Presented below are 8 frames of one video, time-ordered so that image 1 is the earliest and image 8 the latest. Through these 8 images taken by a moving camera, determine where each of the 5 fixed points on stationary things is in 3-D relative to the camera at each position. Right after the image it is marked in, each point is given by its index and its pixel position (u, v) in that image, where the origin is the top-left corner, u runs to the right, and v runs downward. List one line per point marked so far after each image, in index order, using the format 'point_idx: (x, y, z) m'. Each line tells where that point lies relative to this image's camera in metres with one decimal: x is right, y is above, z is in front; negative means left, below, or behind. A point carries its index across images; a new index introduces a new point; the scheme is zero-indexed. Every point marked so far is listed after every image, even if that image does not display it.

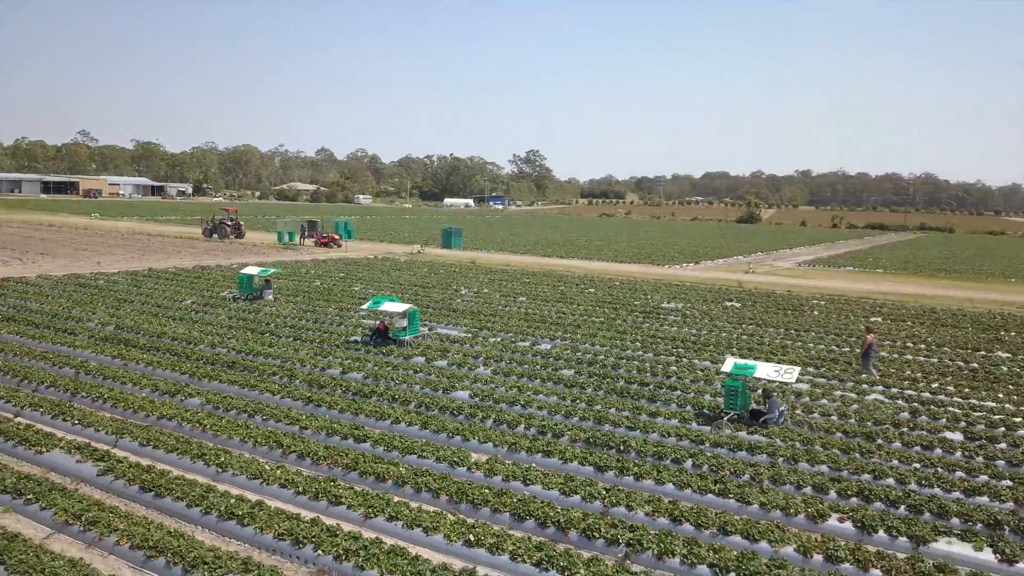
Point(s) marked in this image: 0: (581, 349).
0: (+1.6, -1.4, +18.8) m
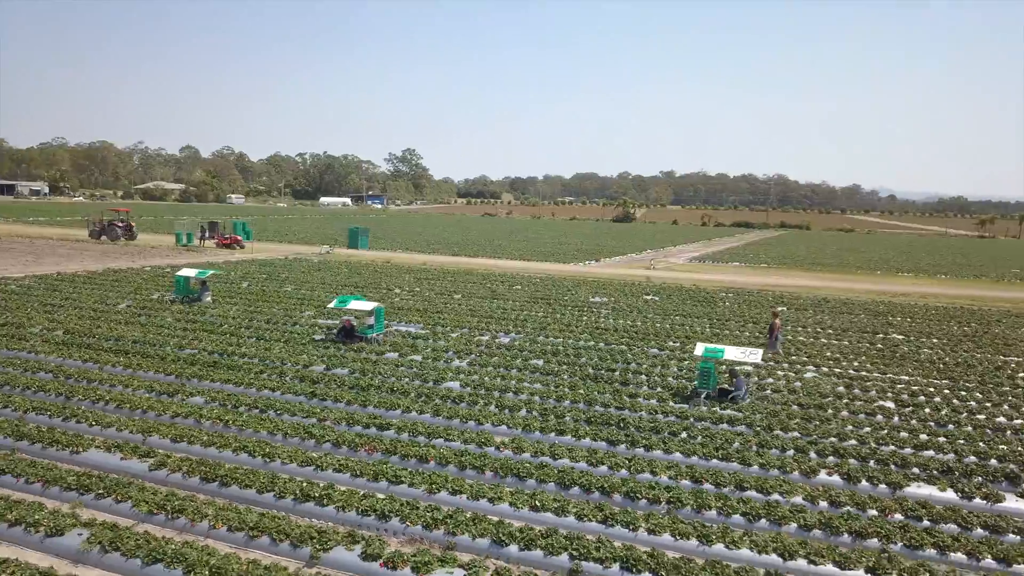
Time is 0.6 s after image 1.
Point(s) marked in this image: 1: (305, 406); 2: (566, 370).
0: (+0.6, -1.3, +20.0) m
1: (-3.4, -1.9, +13.4) m
2: (+1.1, -1.7, +17.0) m
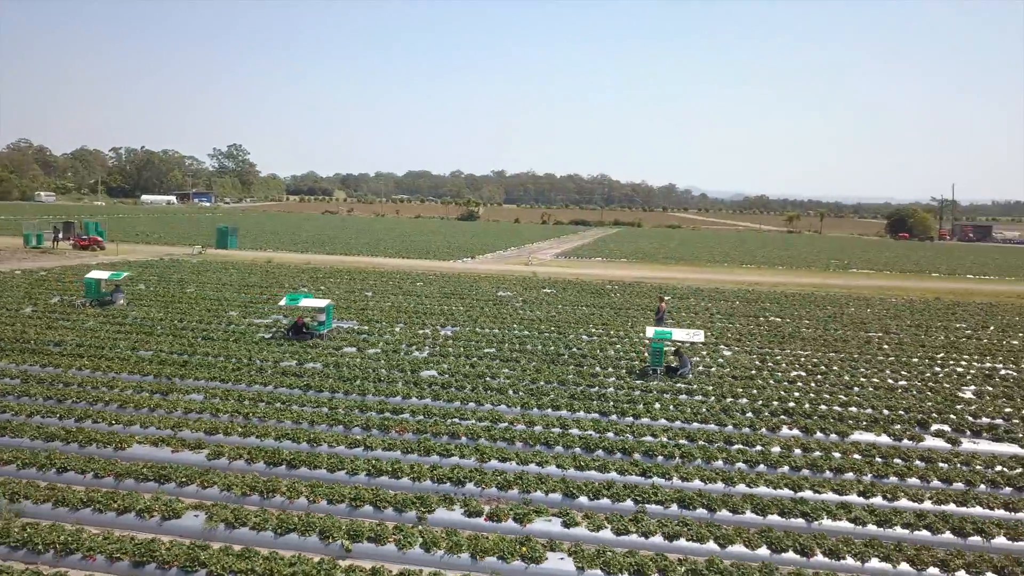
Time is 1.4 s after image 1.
0: (-0.9, -1.2, +21.4) m
1: (-3.5, -1.9, +14.1) m
2: (+0.2, -1.5, +18.6) m
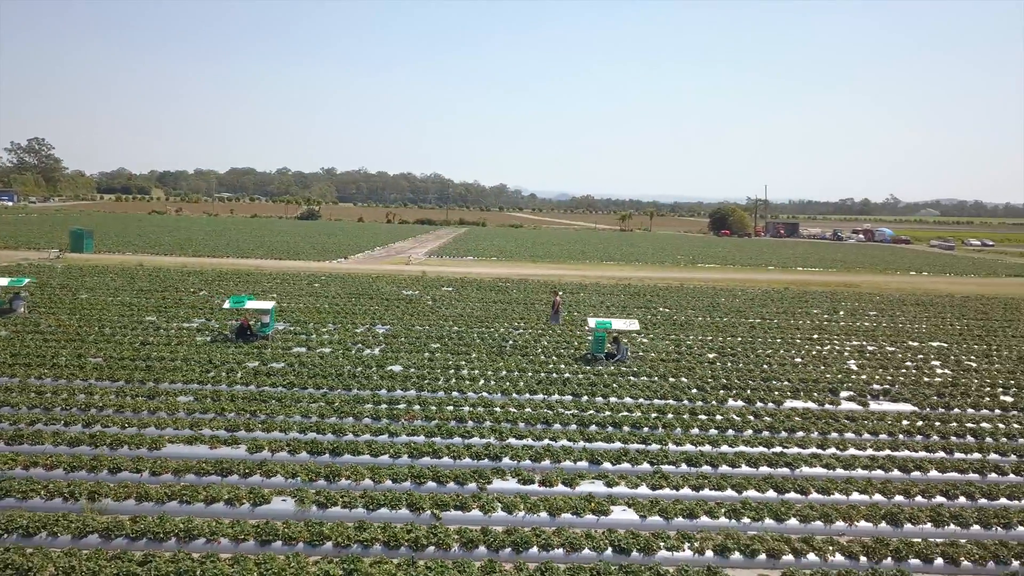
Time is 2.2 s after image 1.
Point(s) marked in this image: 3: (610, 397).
0: (-2.8, -1.1, +22.3) m
1: (-3.8, -1.9, +14.7) m
2: (-1.1, -1.5, +19.8) m
3: (+1.9, -2.0, +15.4) m
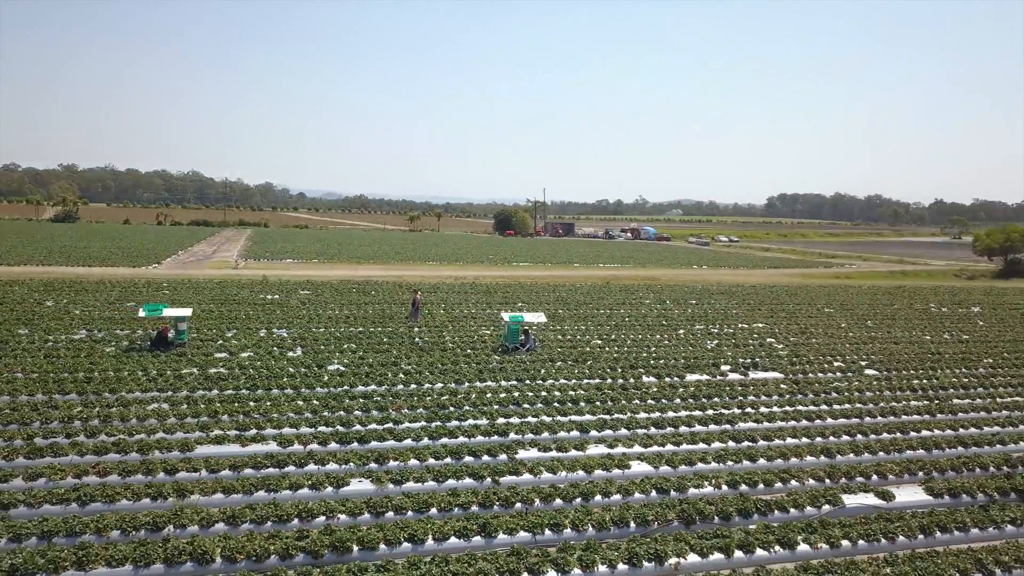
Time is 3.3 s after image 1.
0: (-5.6, -1.2, +22.9) m
1: (-4.5, -2.0, +15.2) m
2: (-3.3, -1.5, +20.9) m
3: (+0.8, -2.0, +17.5) m
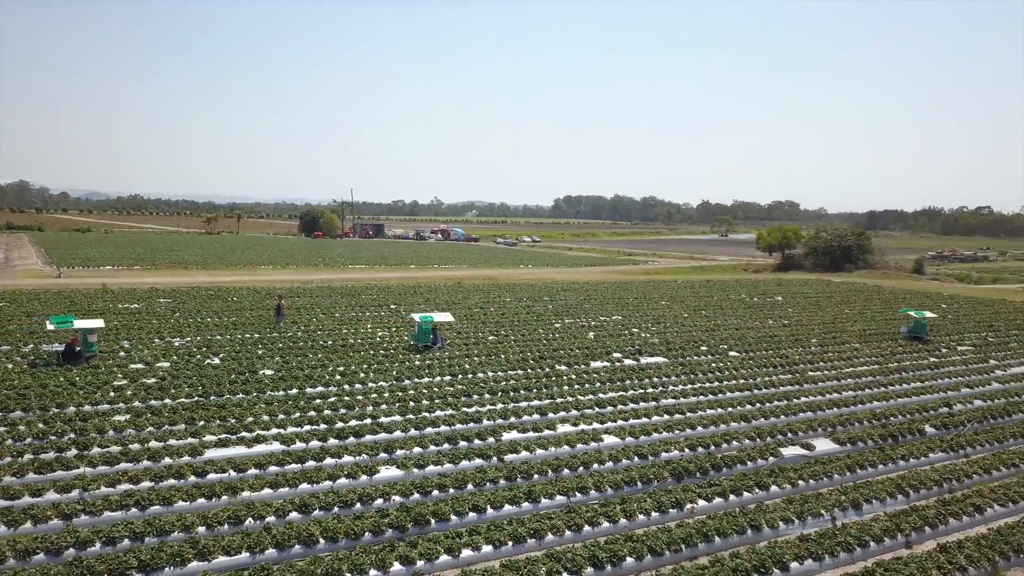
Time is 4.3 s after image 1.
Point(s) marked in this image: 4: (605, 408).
0: (-8.4, -1.4, +22.6) m
1: (-5.4, -2.1, +15.5) m
2: (-5.6, -1.6, +21.3) m
3: (-0.8, -2.0, +19.0) m
4: (+1.8, -2.3, +15.8) m
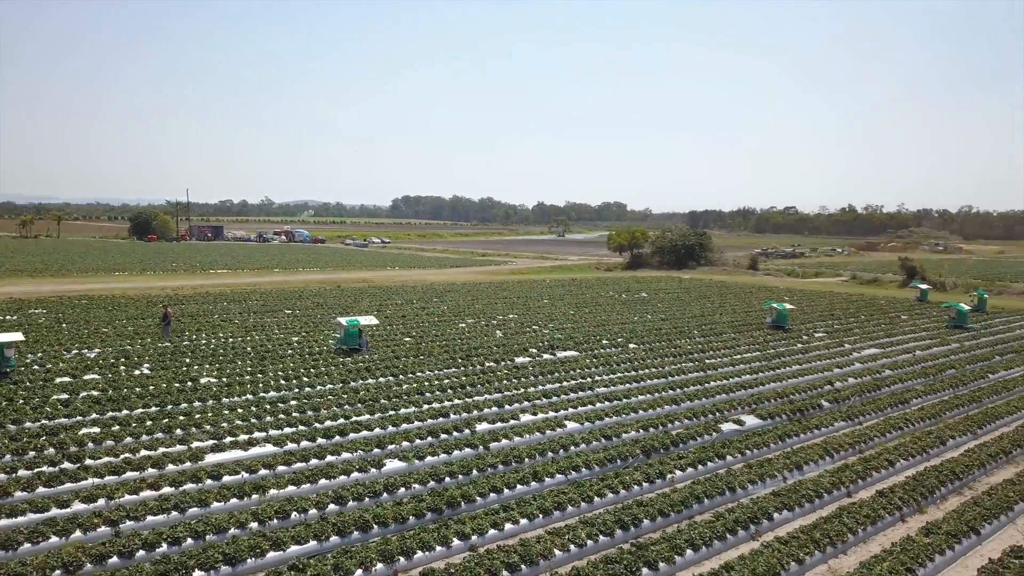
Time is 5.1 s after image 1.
0: (-10.5, -1.7, +22.0) m
1: (-6.1, -2.3, +15.6) m
2: (-7.5, -1.8, +21.2) m
3: (-2.4, -2.1, +19.9) m
4: (+0.8, -2.3, +17.3) m
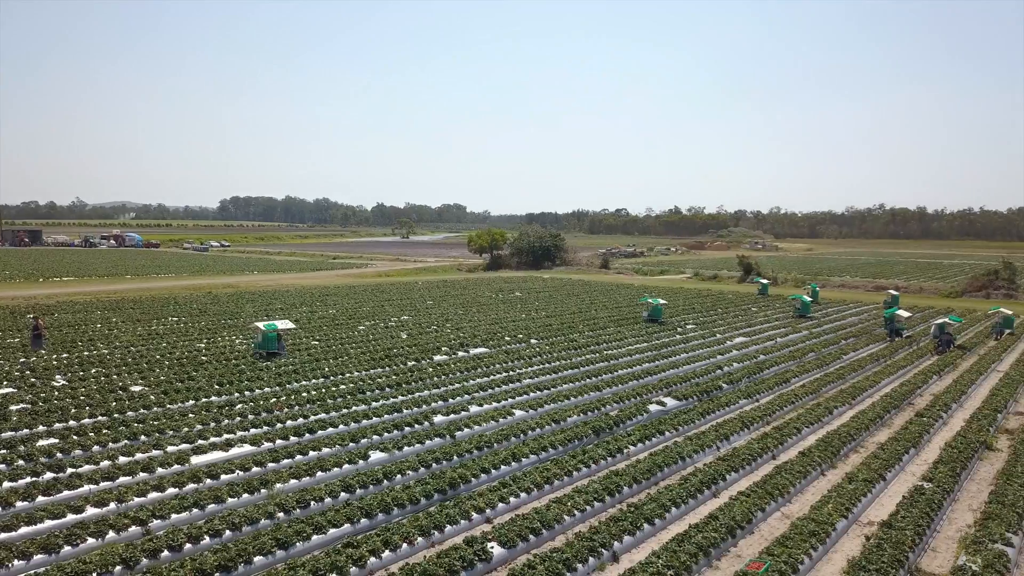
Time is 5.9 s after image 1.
0: (-12.6, -1.9, +20.9) m
1: (-7.1, -2.4, +15.5) m
2: (-9.5, -2.0, +20.7) m
3: (-4.2, -2.1, +20.4) m
4: (-0.6, -2.3, +18.5) m
